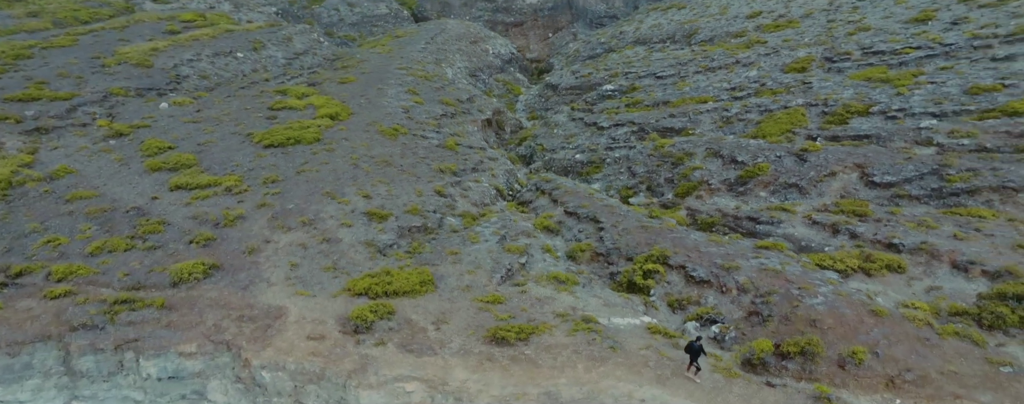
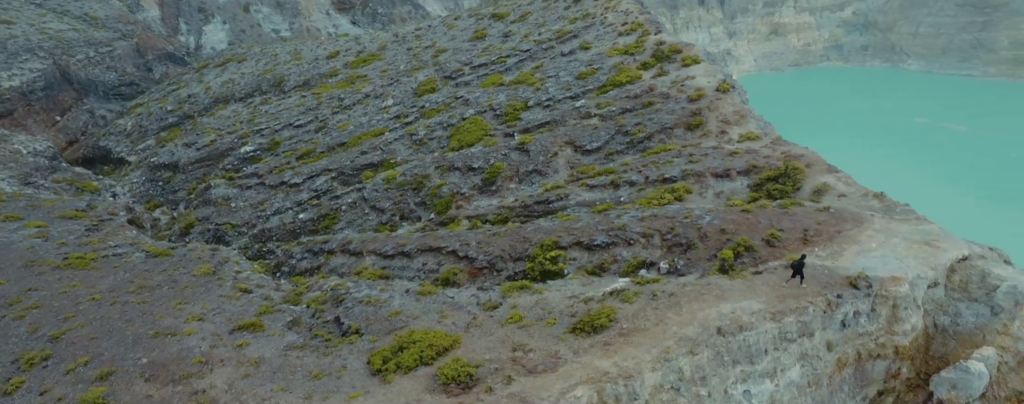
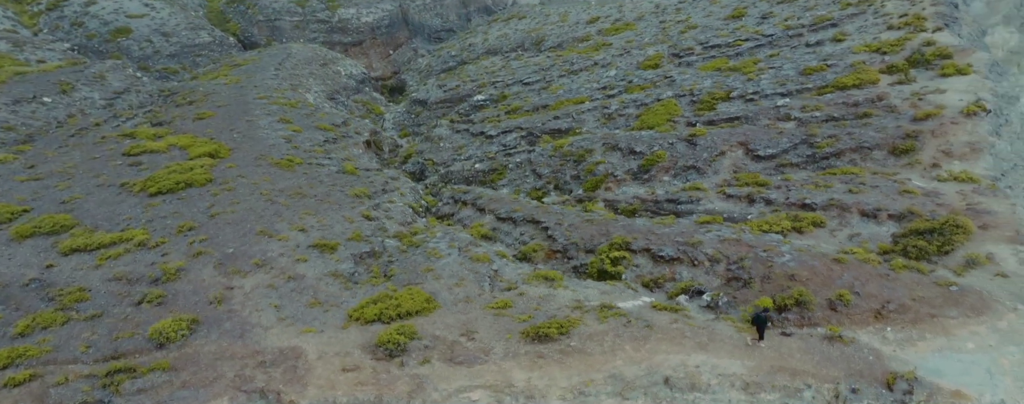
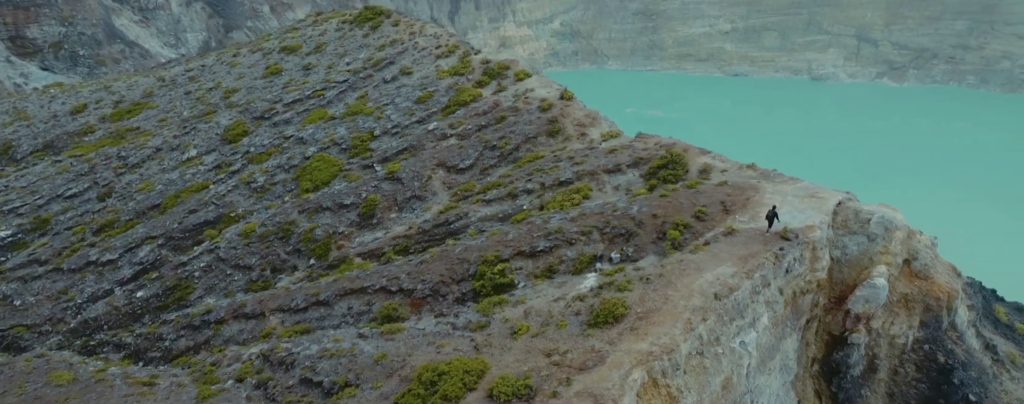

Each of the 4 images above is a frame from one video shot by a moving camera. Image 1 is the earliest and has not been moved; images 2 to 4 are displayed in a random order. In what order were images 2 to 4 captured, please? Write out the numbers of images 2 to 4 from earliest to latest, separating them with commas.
3, 2, 4
